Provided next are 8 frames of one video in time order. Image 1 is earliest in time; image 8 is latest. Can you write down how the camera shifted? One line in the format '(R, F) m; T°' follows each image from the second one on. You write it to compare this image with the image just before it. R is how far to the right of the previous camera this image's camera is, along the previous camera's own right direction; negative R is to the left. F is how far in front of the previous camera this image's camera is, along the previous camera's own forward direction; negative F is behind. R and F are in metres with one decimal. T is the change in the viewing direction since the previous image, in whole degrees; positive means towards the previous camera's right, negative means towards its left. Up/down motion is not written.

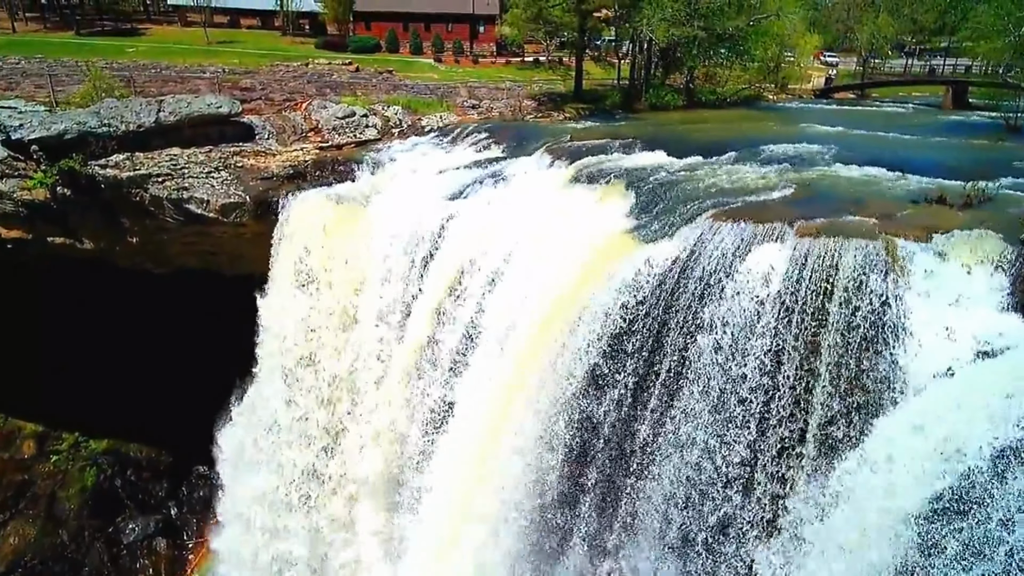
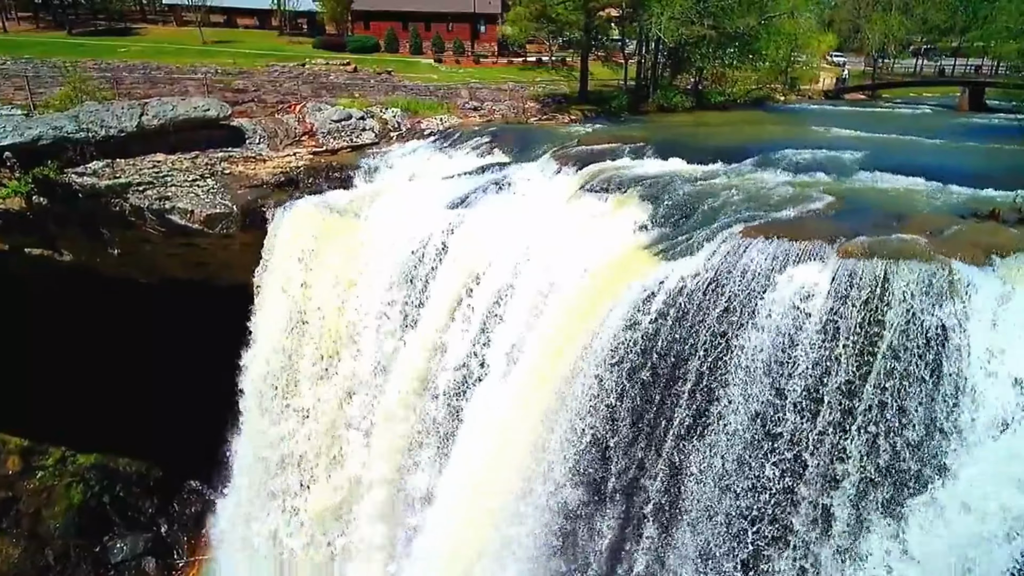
(-0.1, +1.0) m; 0°
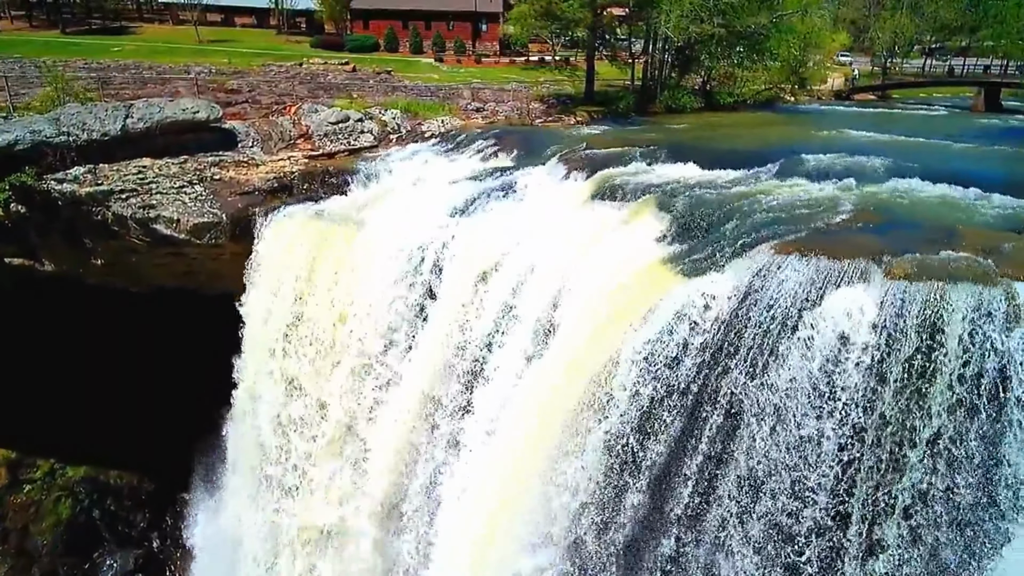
(-0.1, +0.9) m; 0°
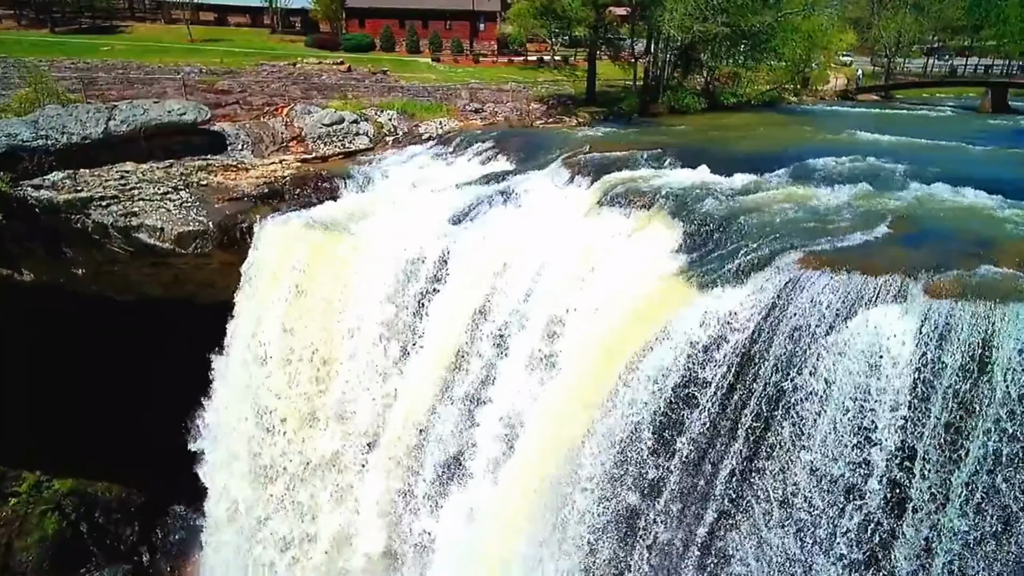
(-0.1, +0.7) m; 0°
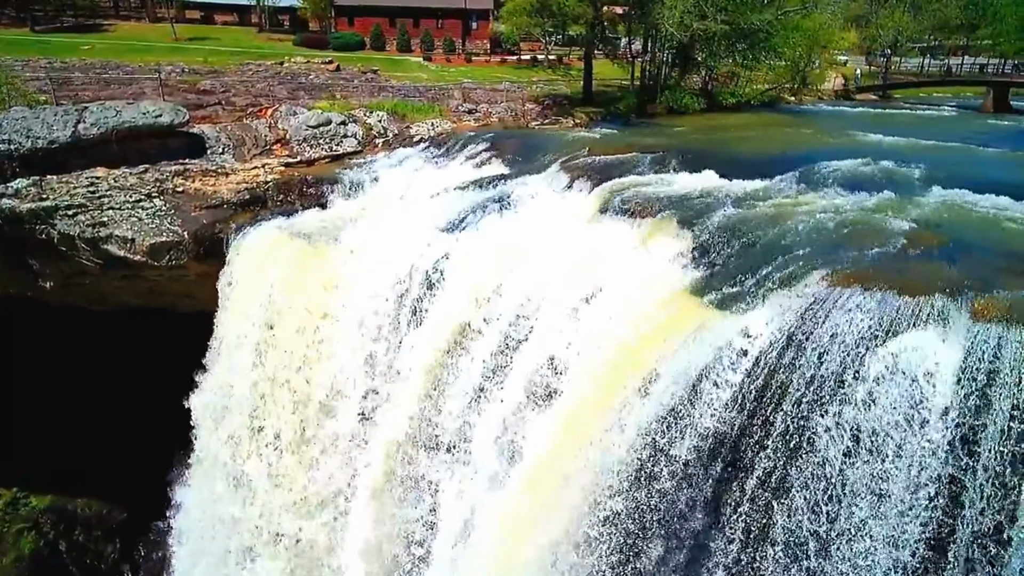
(-0.1, +0.8) m; +1°
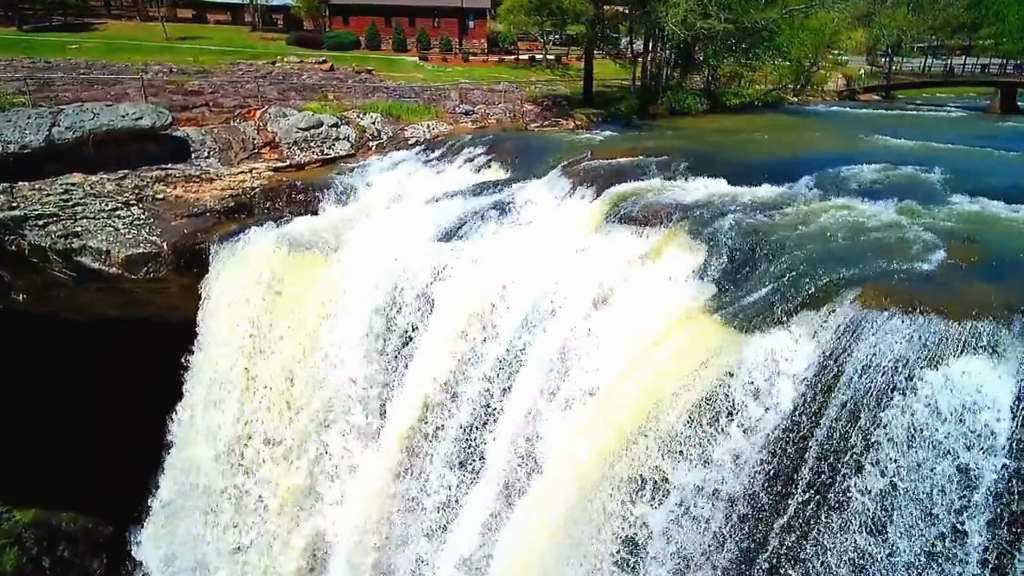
(0.0, +0.7) m; 0°
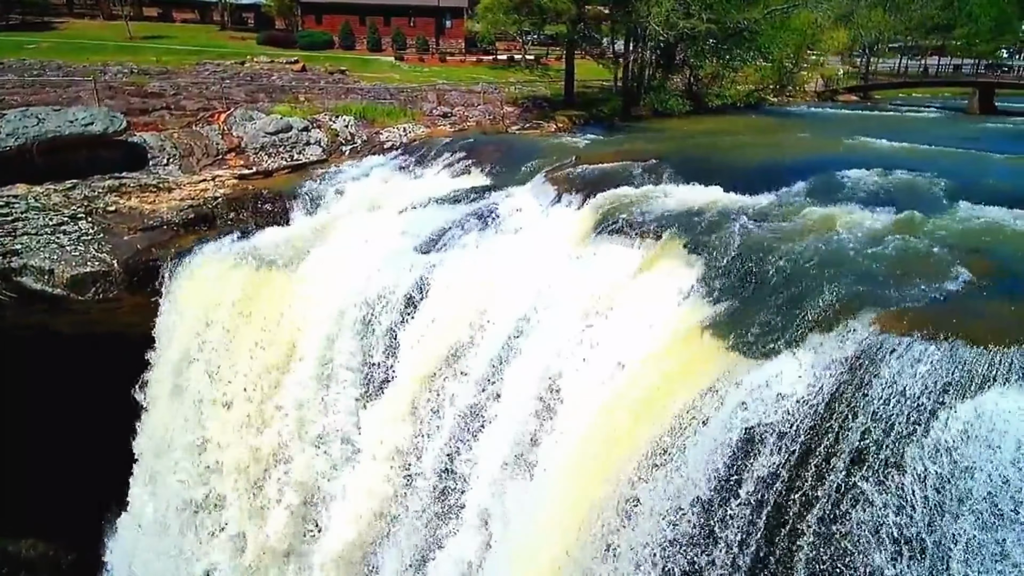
(-0.1, +0.8) m; +2°
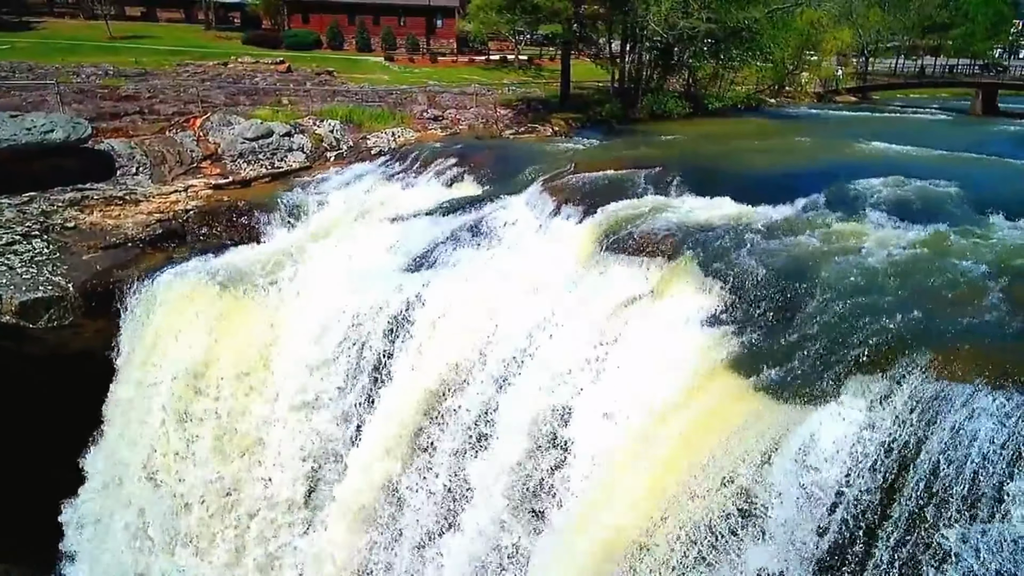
(0.0, +0.9) m; +1°
